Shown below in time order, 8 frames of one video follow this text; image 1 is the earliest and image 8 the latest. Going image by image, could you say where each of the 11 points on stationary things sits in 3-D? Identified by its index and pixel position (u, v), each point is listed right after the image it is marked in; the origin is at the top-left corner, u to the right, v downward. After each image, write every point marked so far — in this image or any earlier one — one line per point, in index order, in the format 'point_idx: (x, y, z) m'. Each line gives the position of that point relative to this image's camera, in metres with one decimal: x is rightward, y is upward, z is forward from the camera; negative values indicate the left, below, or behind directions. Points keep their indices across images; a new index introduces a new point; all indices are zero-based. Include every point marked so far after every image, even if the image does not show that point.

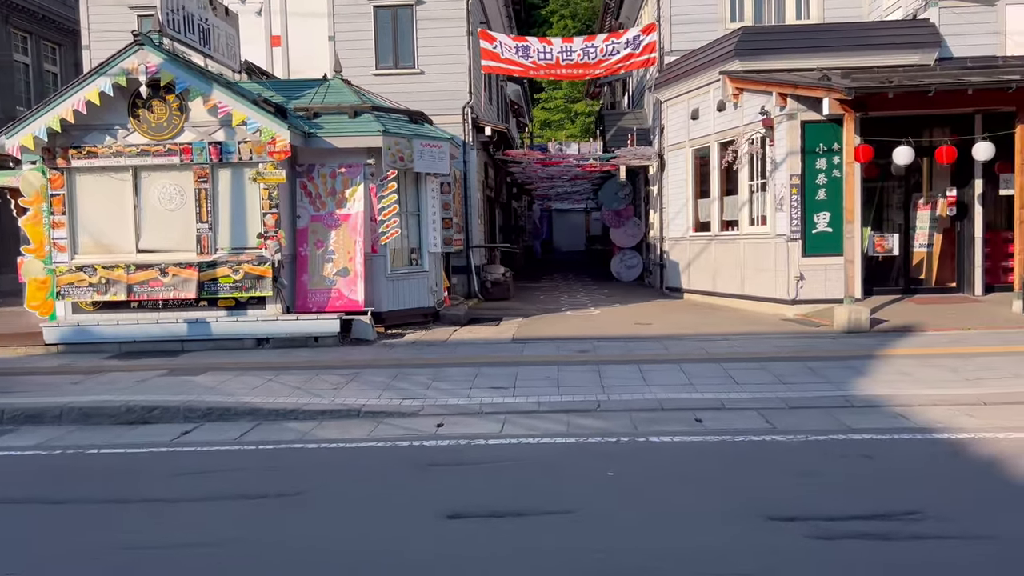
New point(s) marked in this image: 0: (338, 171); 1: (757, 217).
0: (-2.7, +1.8, +12.7) m
1: (+4.4, +1.3, +14.7) m
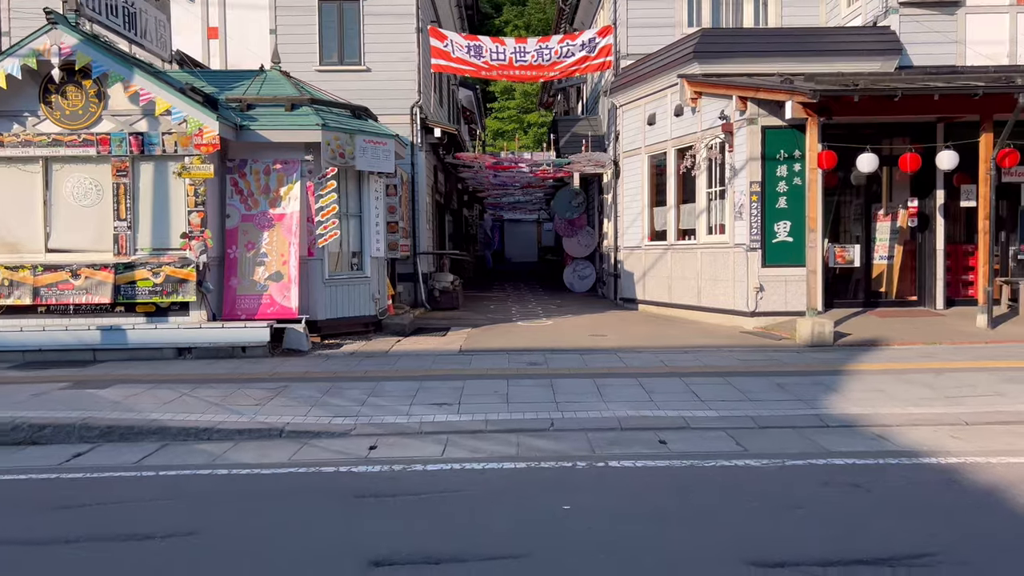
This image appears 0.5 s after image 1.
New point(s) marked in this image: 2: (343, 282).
0: (-3.5, +1.8, +11.8) m
1: (+3.5, +1.1, +14.1) m
2: (-2.6, +0.1, +12.3) m
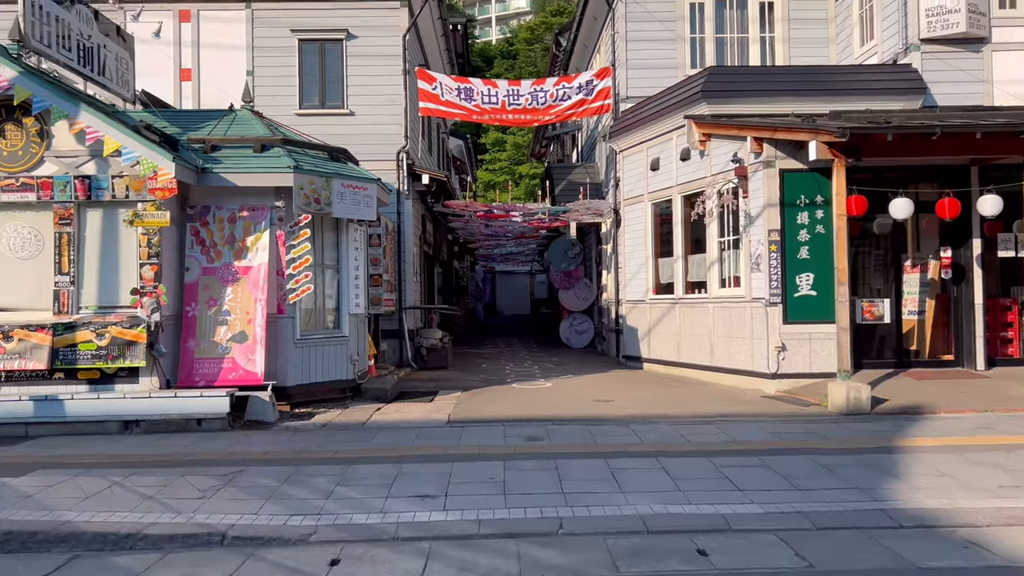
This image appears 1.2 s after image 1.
0: (-3.6, +0.9, +10.5) m
1: (+3.5, +0.2, +12.9) m
2: (-2.6, -0.7, +11.0) m
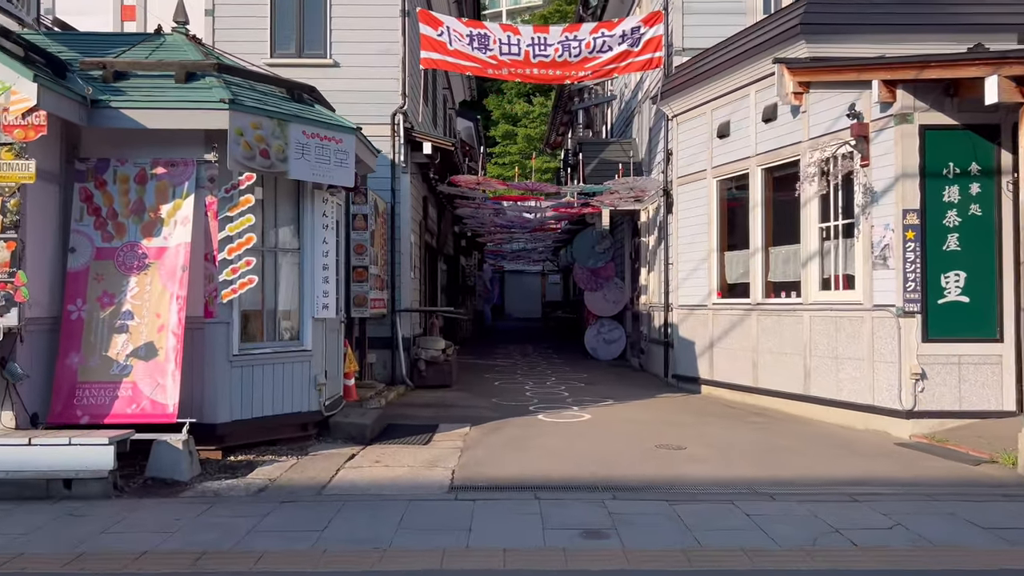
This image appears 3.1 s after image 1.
0: (-3.2, +1.0, +7.2) m
1: (+3.8, +0.1, +9.5) m
2: (-2.3, -0.7, +7.6) m
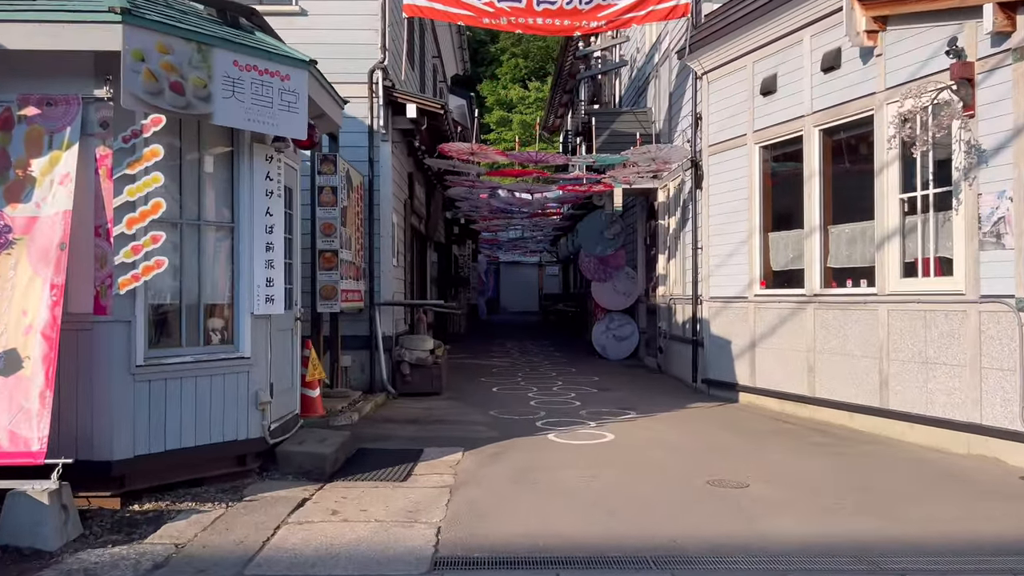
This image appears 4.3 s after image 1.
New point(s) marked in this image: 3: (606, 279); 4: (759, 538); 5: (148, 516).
0: (-3.2, +1.1, +5.2) m
1: (+3.8, +0.3, +7.6) m
2: (-2.3, -0.6, +5.6) m
3: (+1.8, +0.2, +15.3) m
4: (+1.5, -1.5, +4.9) m
5: (-2.4, -1.5, +5.3) m
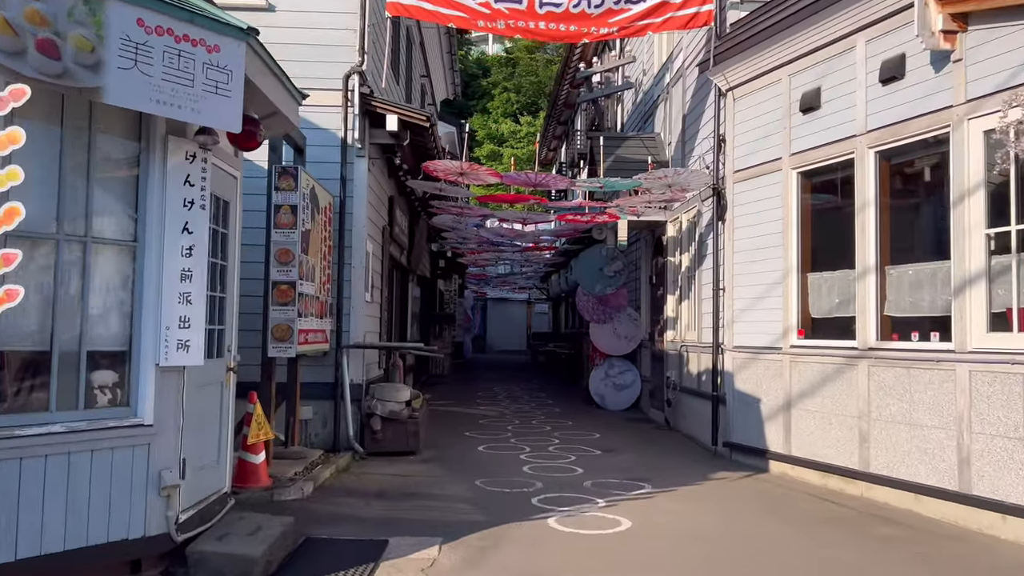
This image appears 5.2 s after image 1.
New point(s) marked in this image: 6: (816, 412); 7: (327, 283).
0: (-3.1, +1.0, +3.6) m
1: (+3.8, -0.2, +6.1) m
2: (-2.3, -0.8, +4.0) m
3: (+1.6, -0.6, +13.8) m
4: (+1.5, -1.8, +3.4) m
5: (-2.4, -1.7, +3.6) m
6: (+3.0, -1.2, +7.9) m
7: (-2.0, +0.1, +8.9) m
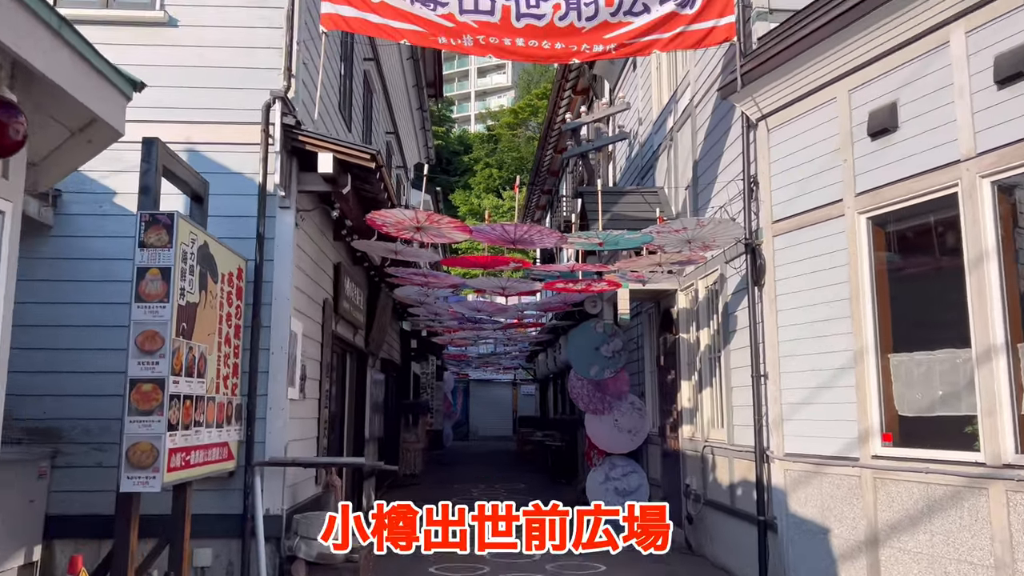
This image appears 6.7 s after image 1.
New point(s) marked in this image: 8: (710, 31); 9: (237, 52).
0: (-3.3, +0.7, +1.3) m
1: (+3.6, -0.6, +3.8) m
2: (-2.4, -1.1, +1.6) m
3: (+1.4, -1.7, +11.4) m
4: (+1.4, -1.9, +0.9) m
5: (-2.5, -1.9, +1.1) m
6: (+2.8, -1.8, +5.5) m
7: (-2.3, -0.7, +6.5) m
8: (+1.9, +2.5, +7.8) m
9: (-2.5, +2.2, +7.4) m
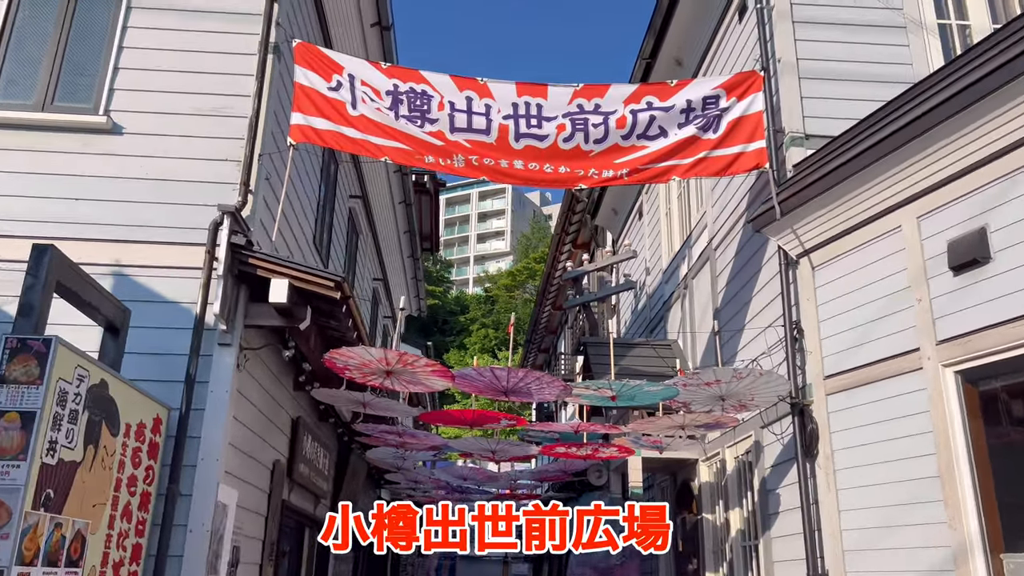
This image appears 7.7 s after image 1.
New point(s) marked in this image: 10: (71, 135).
0: (-3.3, +0.8, +0.1) m
1: (+3.6, -1.1, +2.3) m
2: (-2.5, -1.0, 0.0) m
3: (+1.2, -3.7, +9.5) m
4: (+1.3, -1.8, -0.8) m
5: (-2.6, -1.8, -0.7) m
6: (+2.7, -2.7, +3.7) m
7: (-2.3, -1.7, +4.9) m
8: (+1.9, +1.1, +6.8) m
9: (-2.5, +1.0, +6.3) m
10: (-3.5, +1.2, +6.3) m
